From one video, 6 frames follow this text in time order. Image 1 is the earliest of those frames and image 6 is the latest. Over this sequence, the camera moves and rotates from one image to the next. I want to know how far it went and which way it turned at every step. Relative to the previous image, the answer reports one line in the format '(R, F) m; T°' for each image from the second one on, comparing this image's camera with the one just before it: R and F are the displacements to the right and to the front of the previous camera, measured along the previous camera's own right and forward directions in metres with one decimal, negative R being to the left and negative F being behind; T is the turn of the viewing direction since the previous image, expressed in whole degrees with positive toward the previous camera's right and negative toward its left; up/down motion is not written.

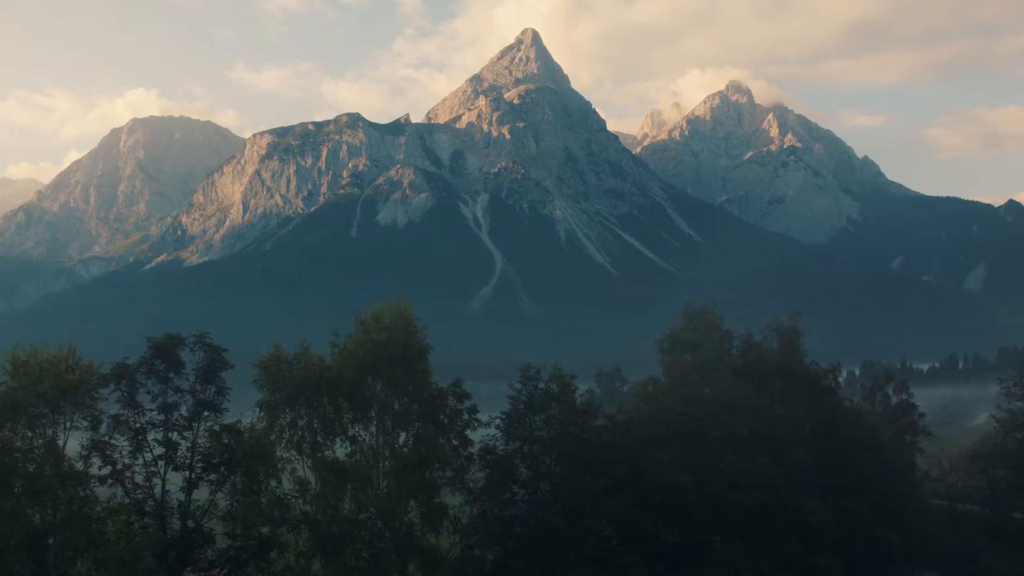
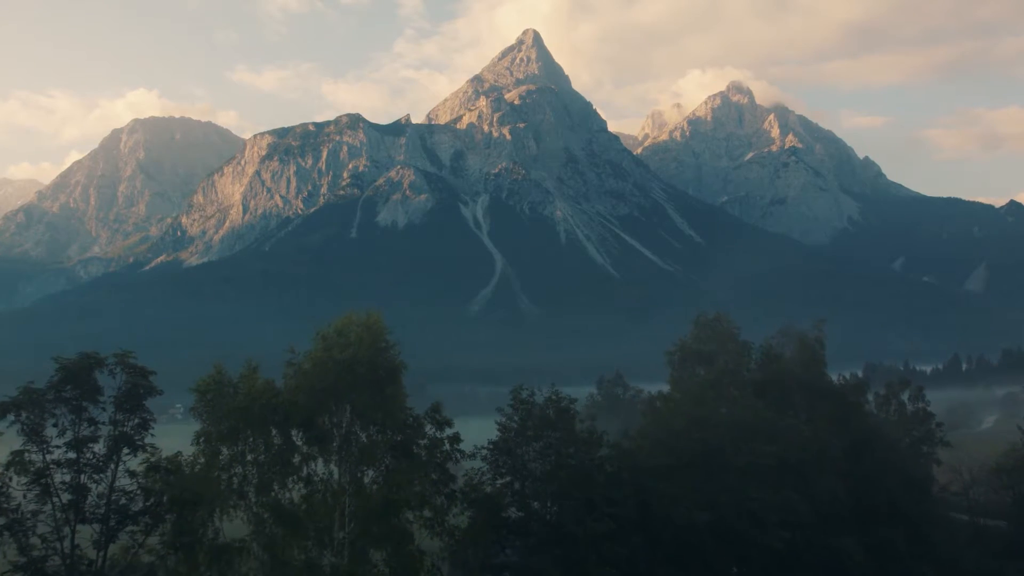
(+0.2, +2.5) m; 0°
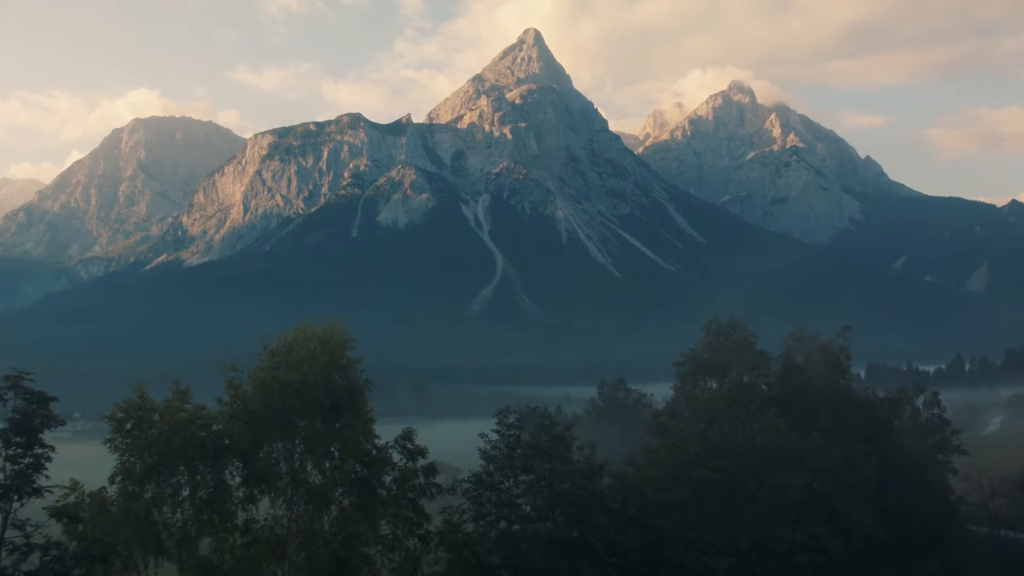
(+0.2, +2.2) m; 0°
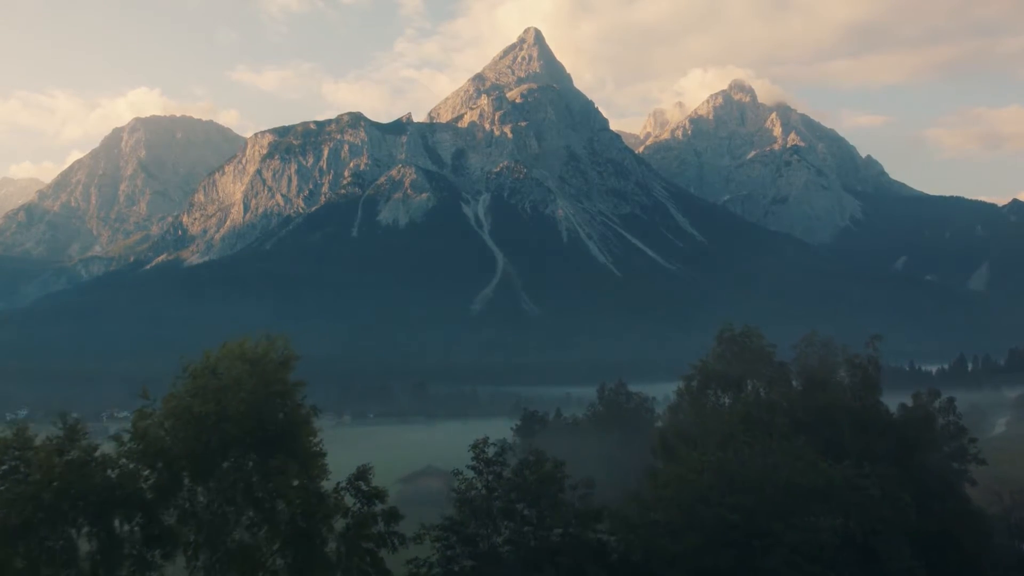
(+0.3, +2.2) m; 0°
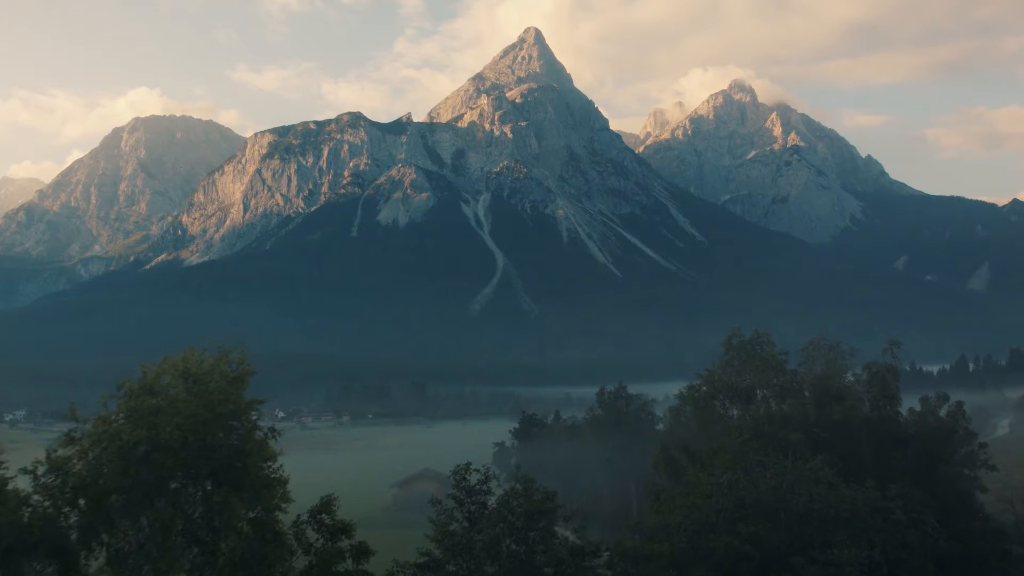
(+0.2, +1.3) m; 0°
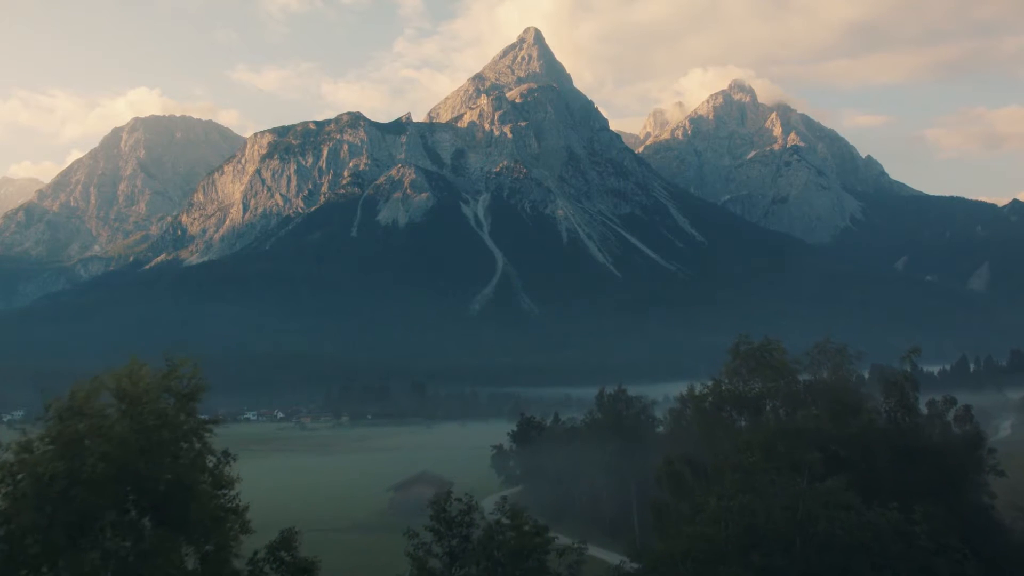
(+0.1, +1.0) m; 0°
